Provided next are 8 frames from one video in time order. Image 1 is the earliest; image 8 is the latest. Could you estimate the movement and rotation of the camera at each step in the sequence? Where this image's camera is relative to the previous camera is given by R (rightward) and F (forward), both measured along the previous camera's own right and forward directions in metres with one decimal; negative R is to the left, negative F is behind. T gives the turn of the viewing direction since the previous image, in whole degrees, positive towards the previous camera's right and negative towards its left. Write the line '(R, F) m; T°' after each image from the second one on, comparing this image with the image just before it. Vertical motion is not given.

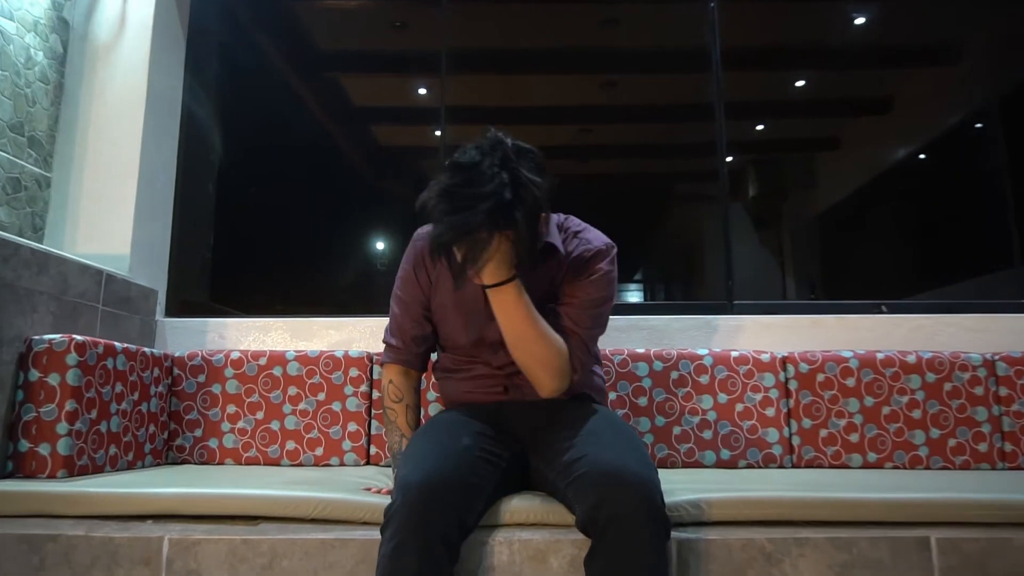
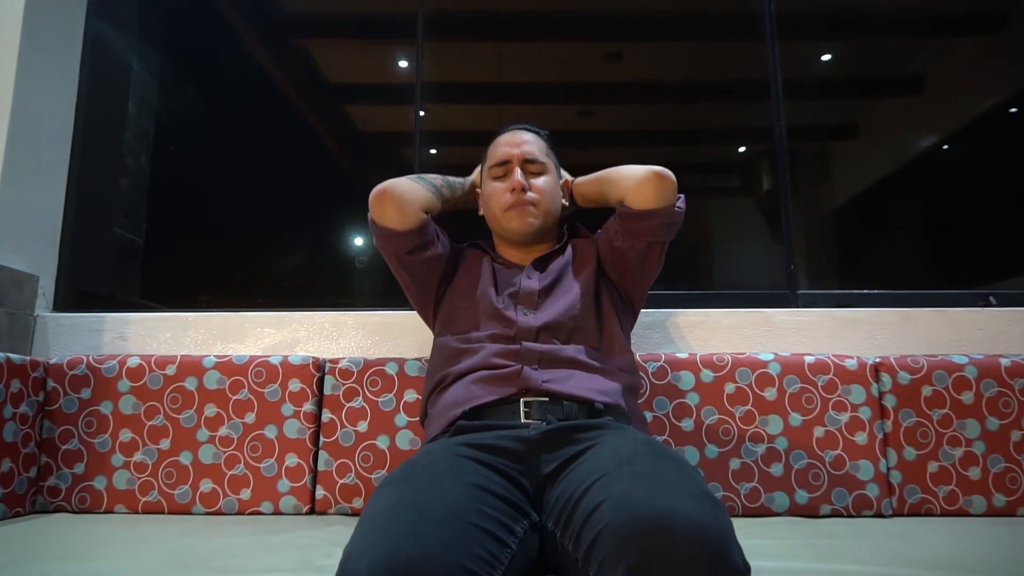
(0.0, +0.6) m; +1°
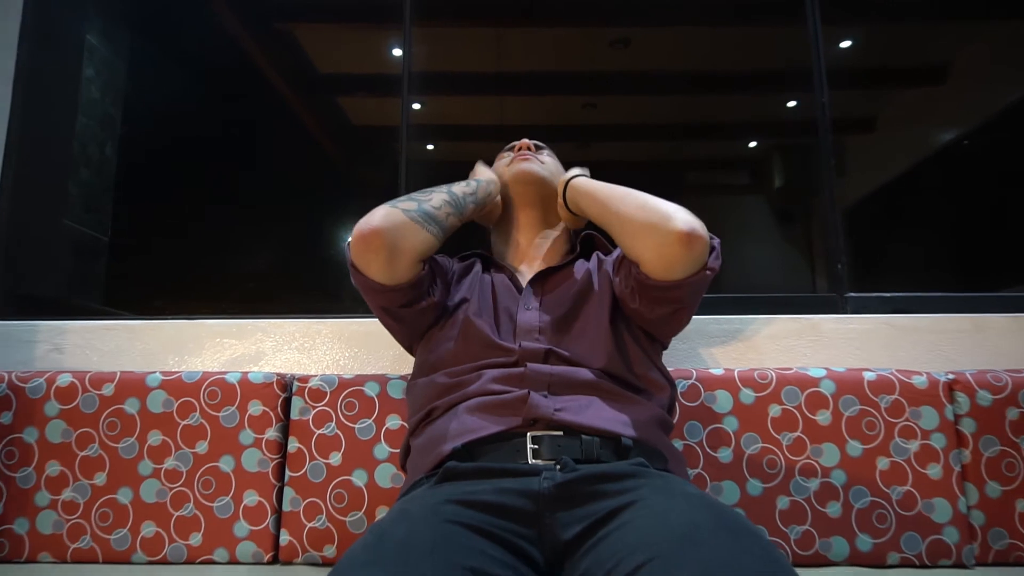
(0.0, +0.3) m; 0°
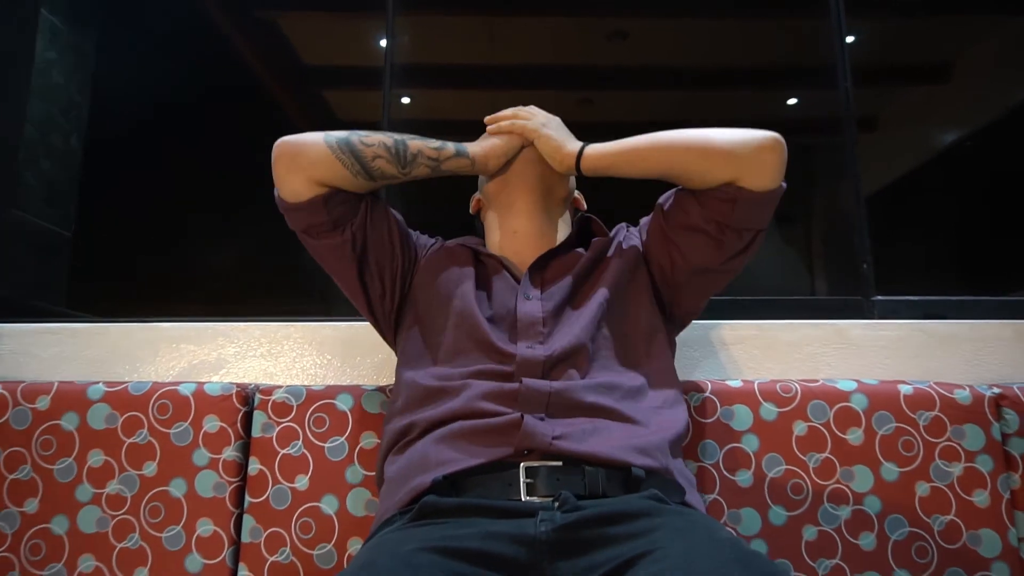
(0.0, +0.2) m; +1°
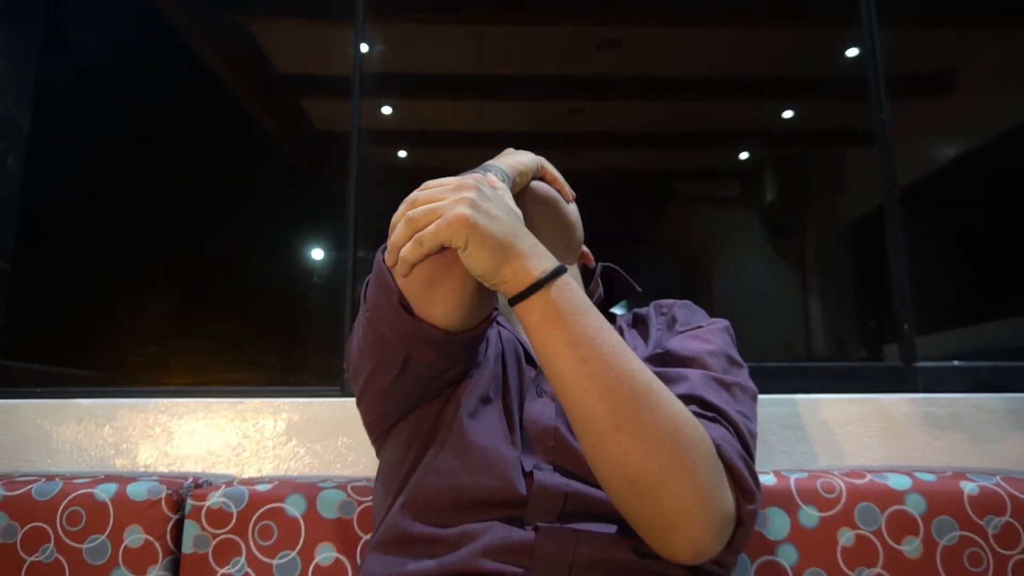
(0.0, +0.2) m; +1°
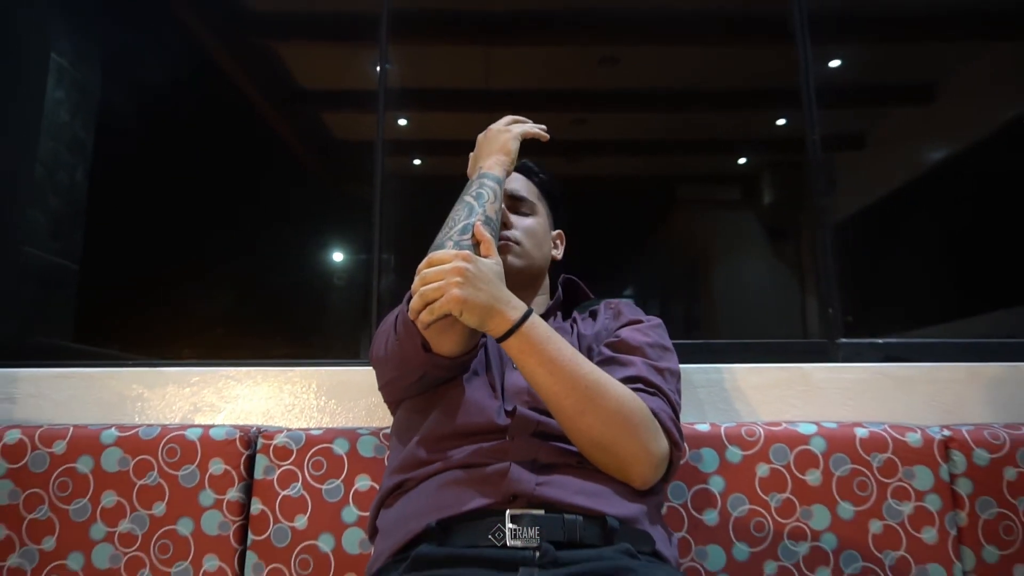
(0.0, -0.3) m; -1°
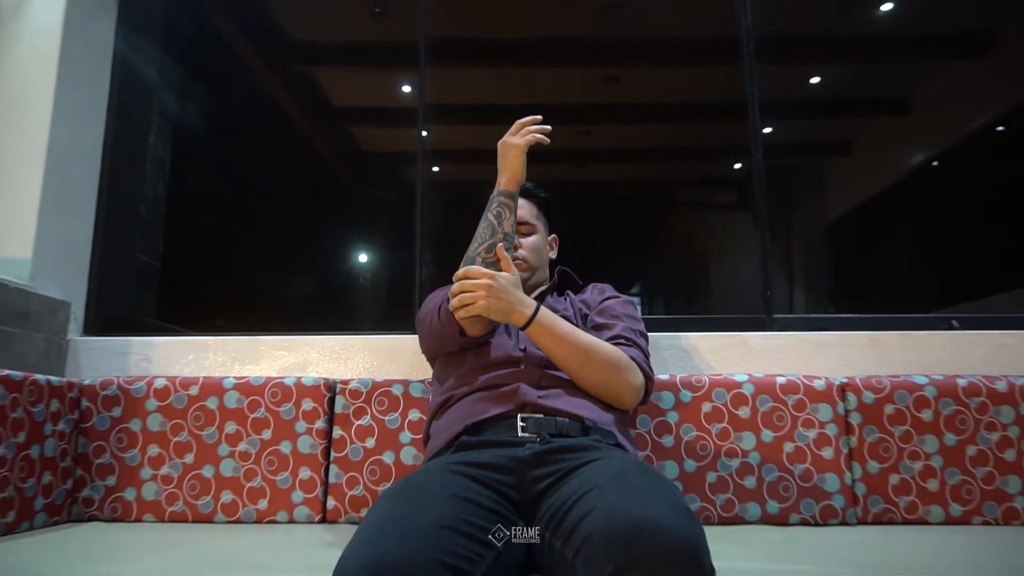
(0.0, -0.5) m; -1°
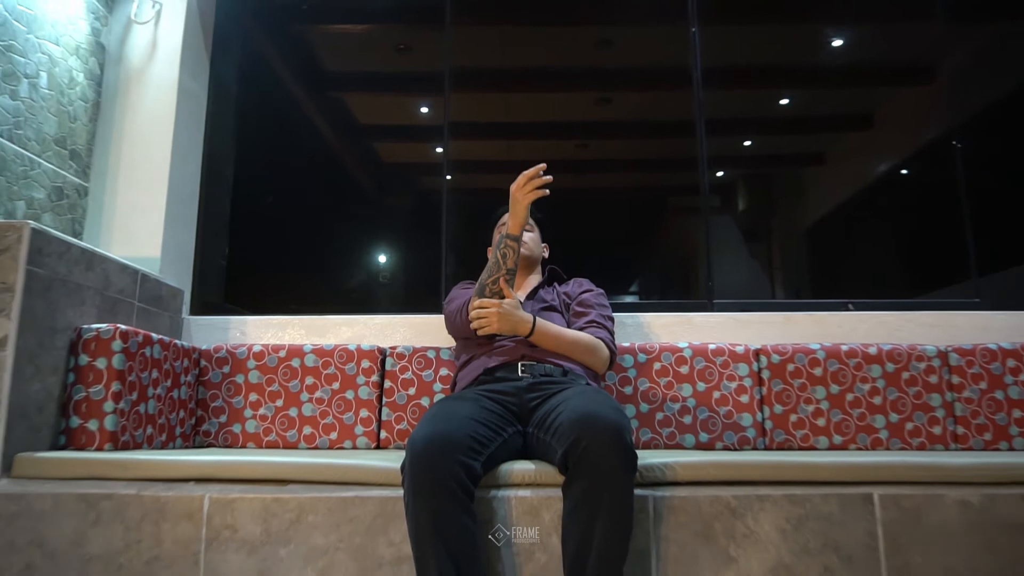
(0.0, -0.7) m; 0°
